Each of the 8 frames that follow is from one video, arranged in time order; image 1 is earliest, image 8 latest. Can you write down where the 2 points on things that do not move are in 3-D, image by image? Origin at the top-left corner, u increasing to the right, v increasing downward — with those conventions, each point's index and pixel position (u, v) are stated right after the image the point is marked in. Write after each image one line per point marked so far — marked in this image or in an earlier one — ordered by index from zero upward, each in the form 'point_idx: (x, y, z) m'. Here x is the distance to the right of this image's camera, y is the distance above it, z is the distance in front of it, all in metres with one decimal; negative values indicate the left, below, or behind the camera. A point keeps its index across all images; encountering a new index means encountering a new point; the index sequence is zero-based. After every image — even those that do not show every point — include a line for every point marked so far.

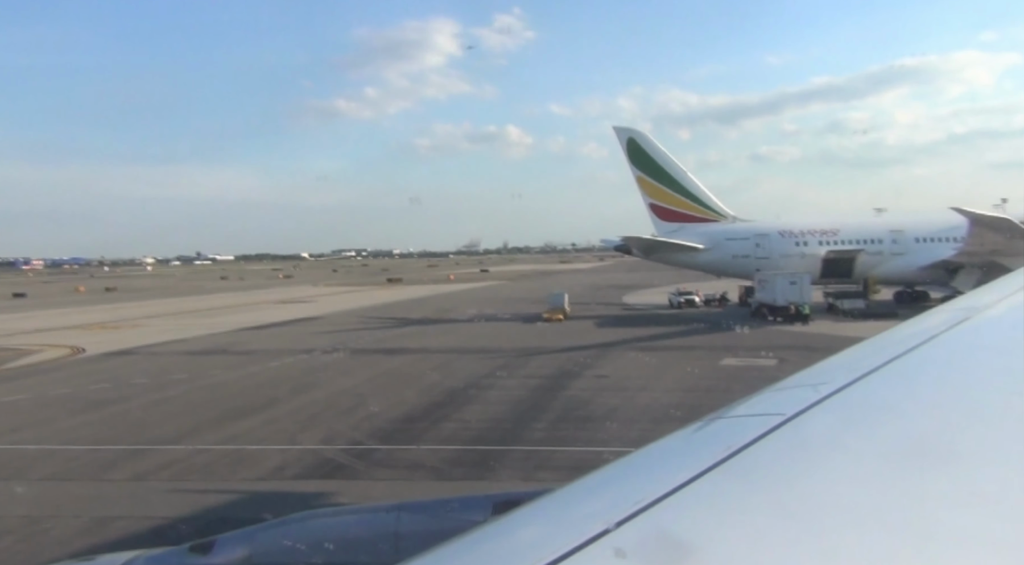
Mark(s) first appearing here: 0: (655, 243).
0: (+4.1, +1.1, +19.9) m
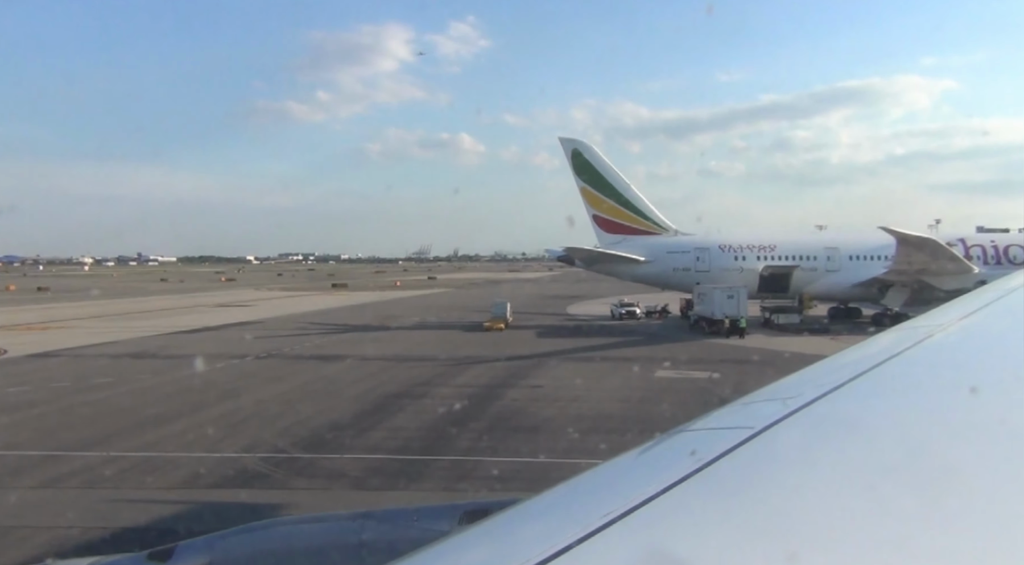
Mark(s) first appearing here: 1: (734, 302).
0: (+2.5, +0.8, +20.0) m
1: (+6.1, -0.5, +19.3) m
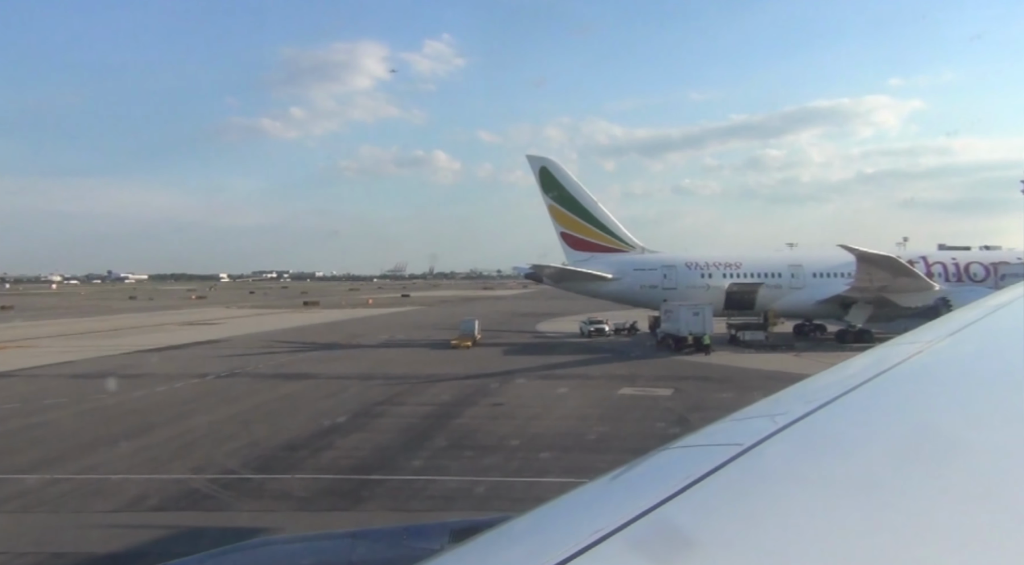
0: (+1.5, +0.3, +20.0) m
1: (+5.2, -1.0, +19.4) m
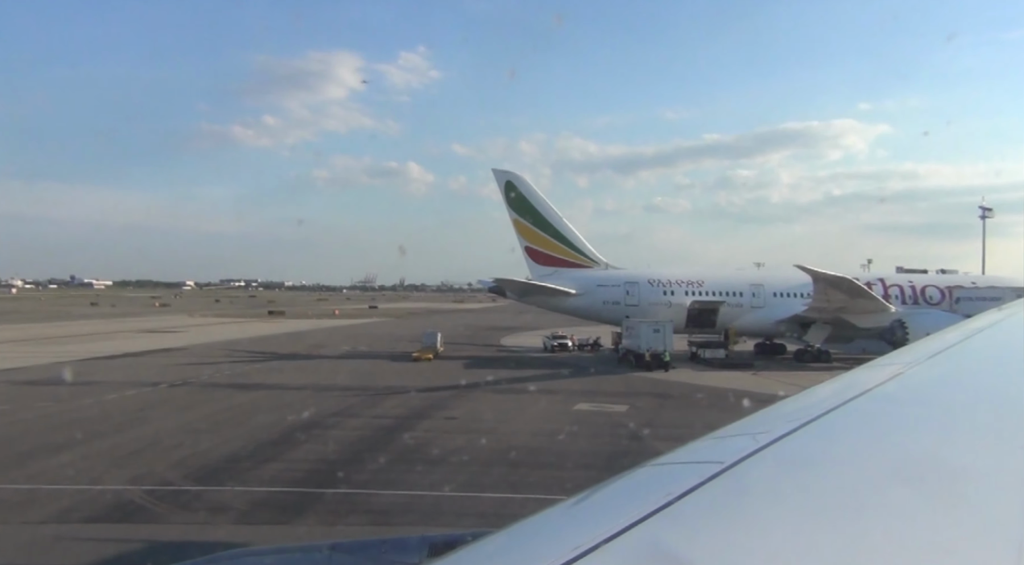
0: (+0.4, -0.1, +20.0) m
1: (+4.1, -1.5, +19.5) m
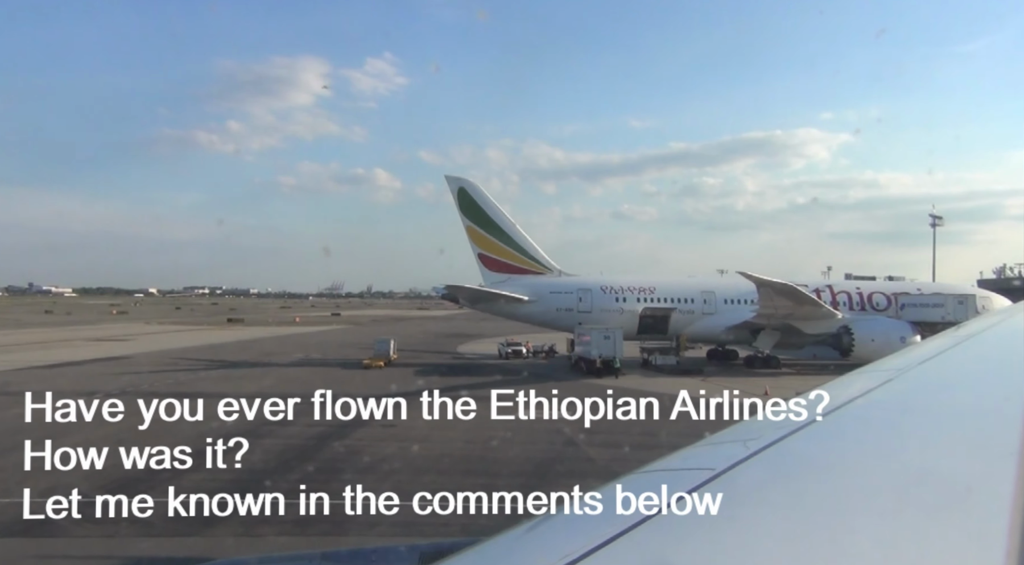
0: (-0.9, -0.3, +20.0) m
1: (+2.7, -1.7, +19.5) m
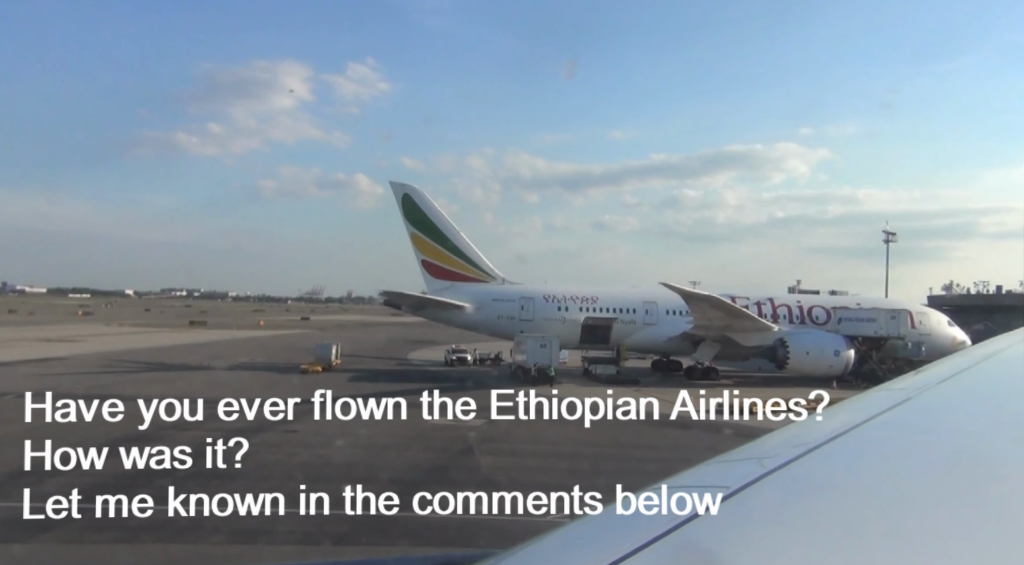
0: (-2.7, -0.5, +20.0) m
1: (+1.0, -1.9, +19.5) m
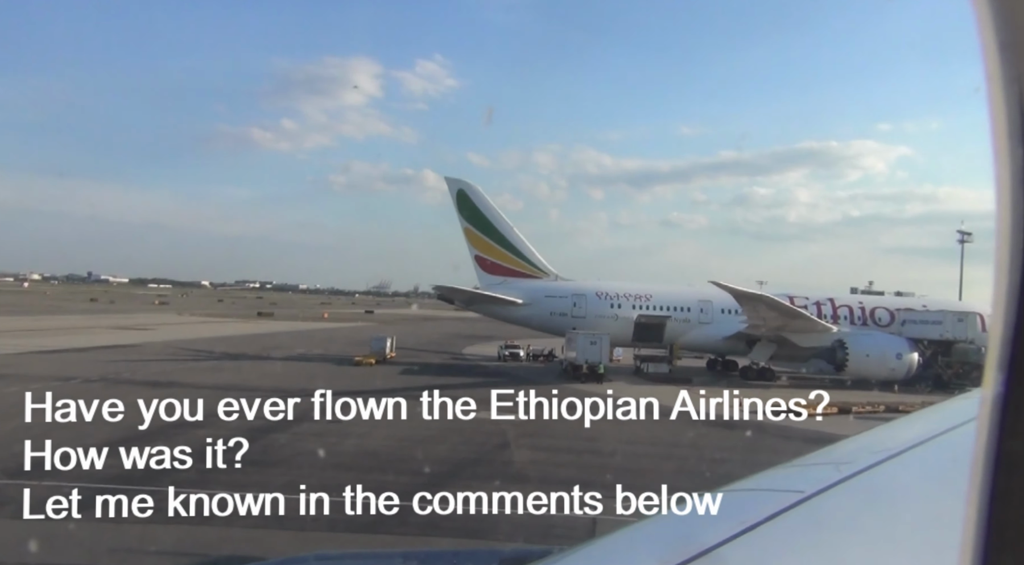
0: (-1.2, -0.4, +20.2) m
1: (+2.4, -1.8, +19.4) m
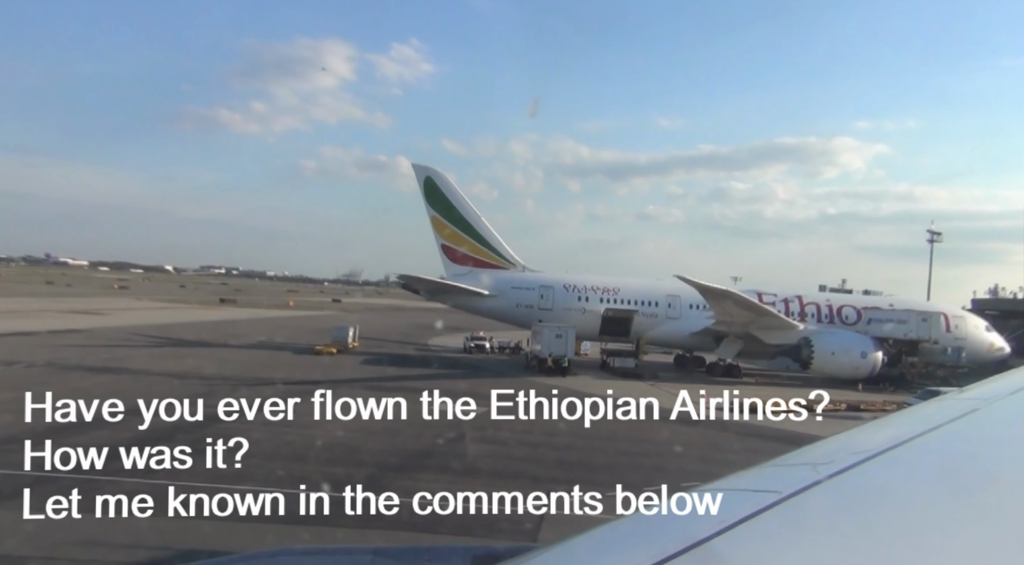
0: (-2.2, -0.1, +19.7) m
1: (+1.4, -1.6, +19.1) m
